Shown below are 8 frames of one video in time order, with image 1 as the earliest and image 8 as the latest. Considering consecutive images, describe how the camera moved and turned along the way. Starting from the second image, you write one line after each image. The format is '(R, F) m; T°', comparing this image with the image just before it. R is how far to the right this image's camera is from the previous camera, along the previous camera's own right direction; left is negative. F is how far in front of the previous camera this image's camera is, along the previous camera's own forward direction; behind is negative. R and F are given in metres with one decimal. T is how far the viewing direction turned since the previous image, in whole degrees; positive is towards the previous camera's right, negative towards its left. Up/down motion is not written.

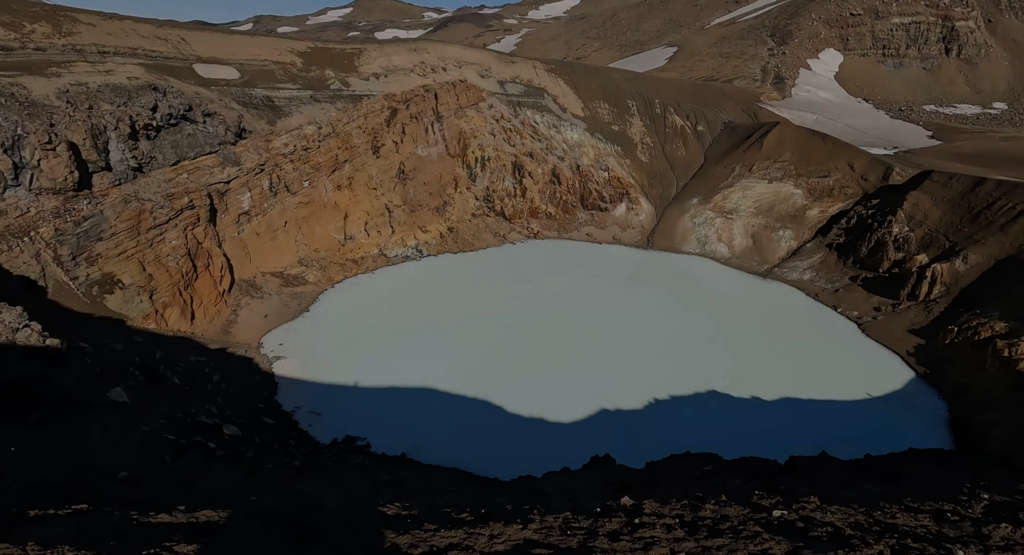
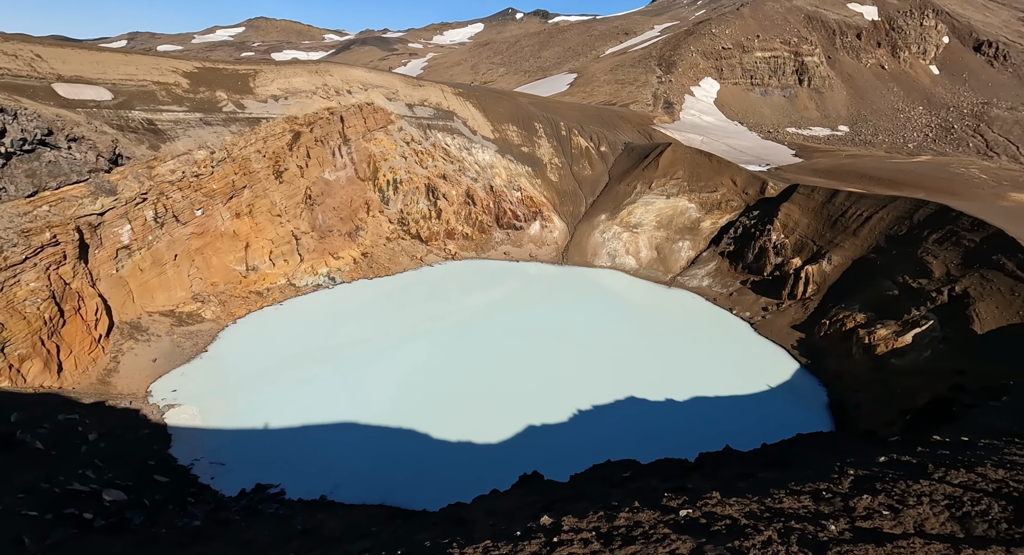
(-0.4, 0.0) m; +11°
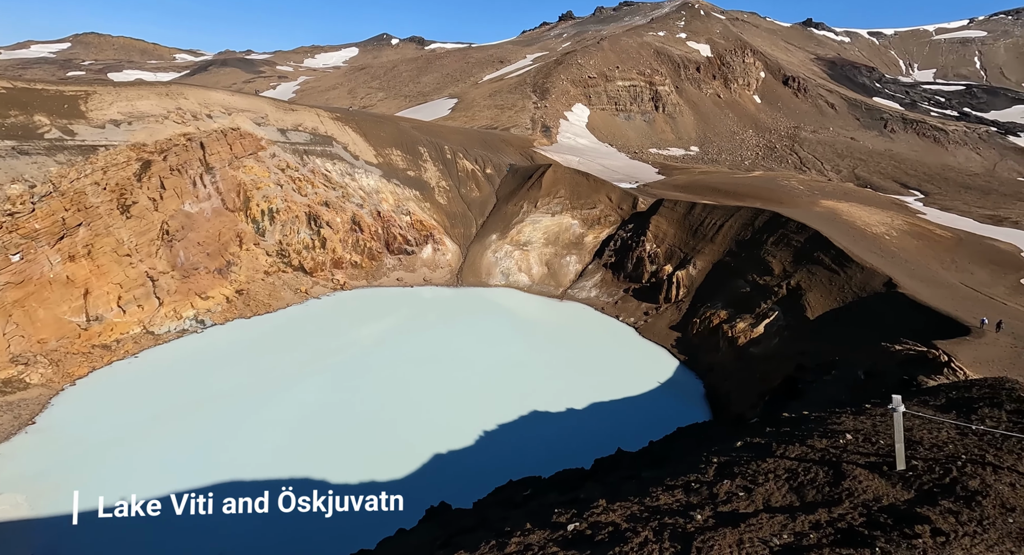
(-0.5, +0.1) m; +14°
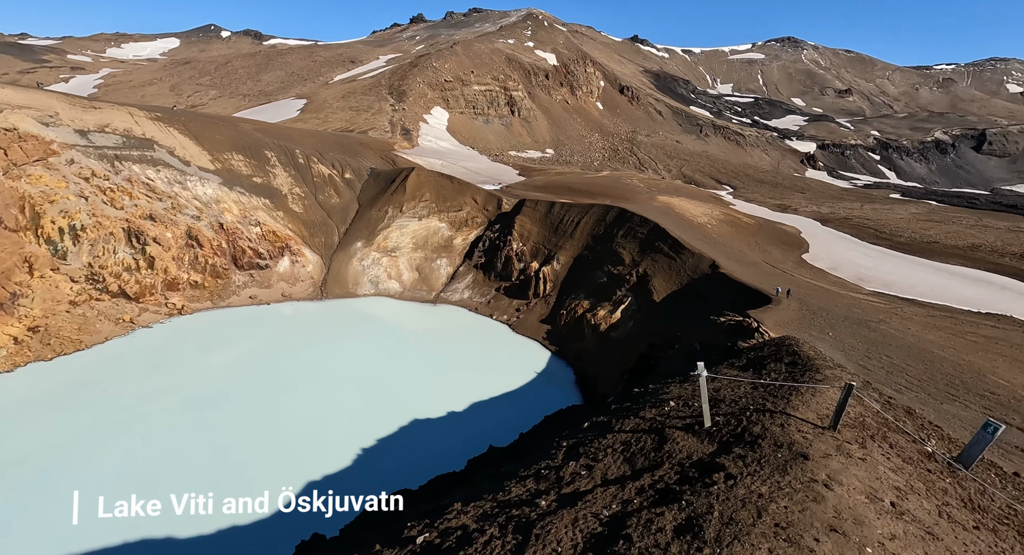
(-0.4, +0.1) m; +16°
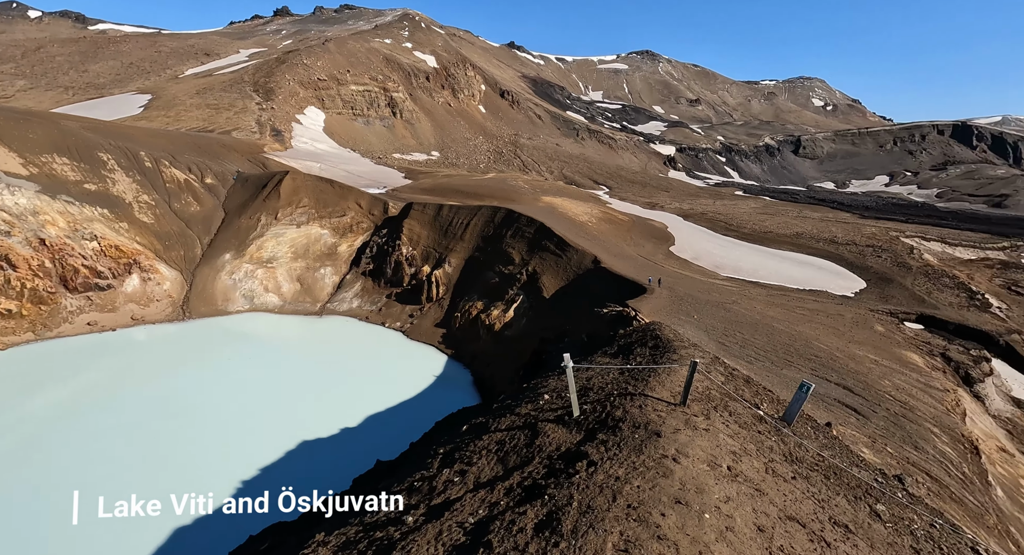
(0.0, +0.1) m; +11°
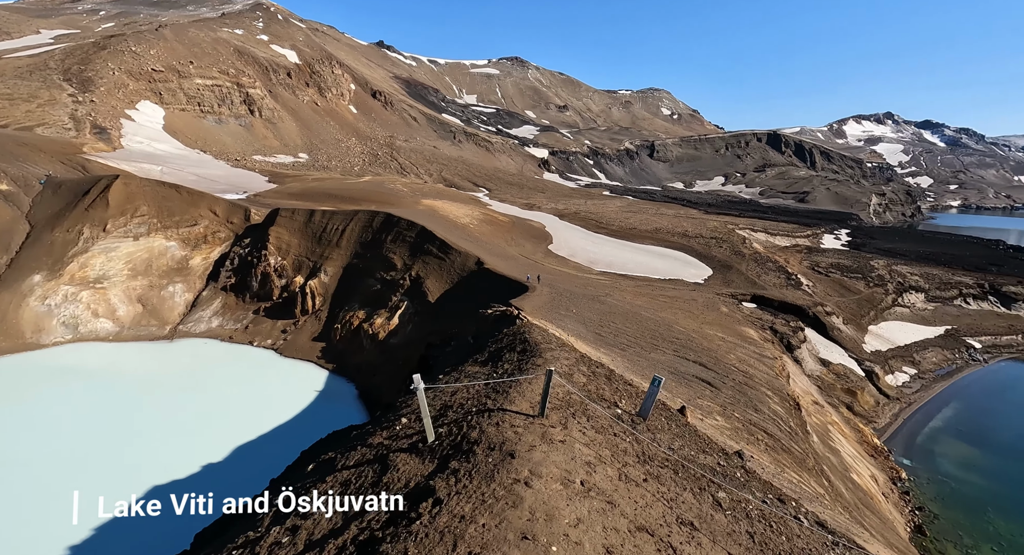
(0.0, +0.1) m; +12°
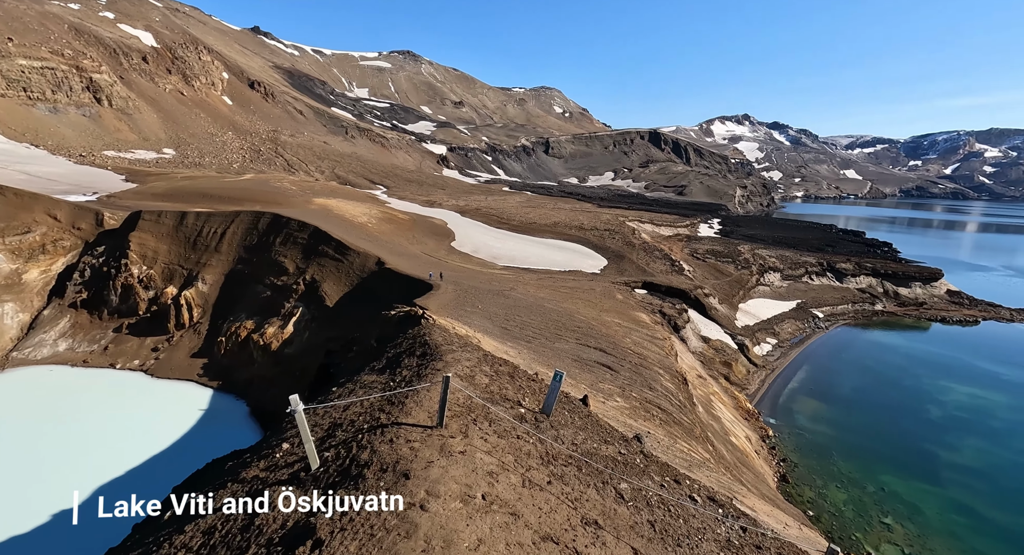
(0.0, +0.2) m; +10°
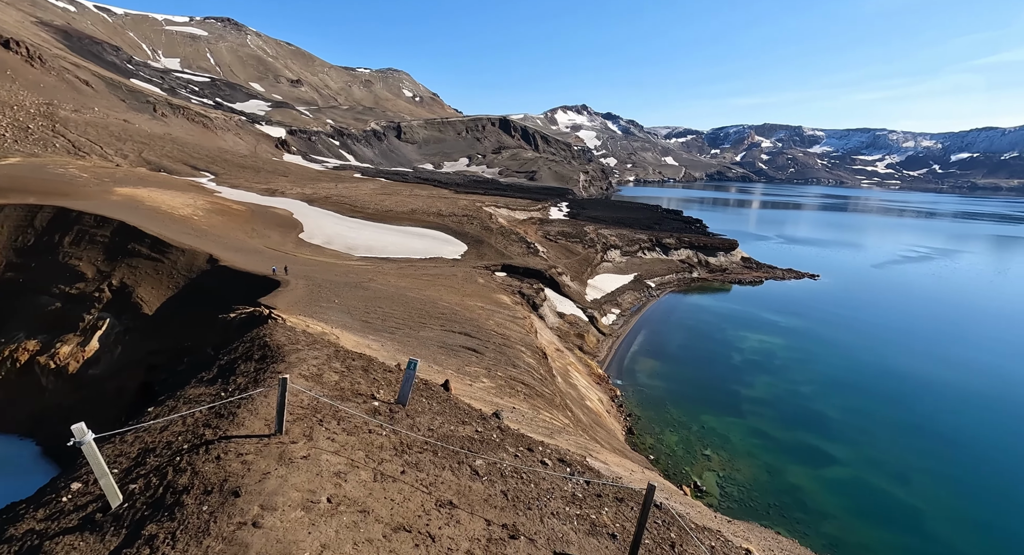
(+0.2, +0.1) m; +15°
